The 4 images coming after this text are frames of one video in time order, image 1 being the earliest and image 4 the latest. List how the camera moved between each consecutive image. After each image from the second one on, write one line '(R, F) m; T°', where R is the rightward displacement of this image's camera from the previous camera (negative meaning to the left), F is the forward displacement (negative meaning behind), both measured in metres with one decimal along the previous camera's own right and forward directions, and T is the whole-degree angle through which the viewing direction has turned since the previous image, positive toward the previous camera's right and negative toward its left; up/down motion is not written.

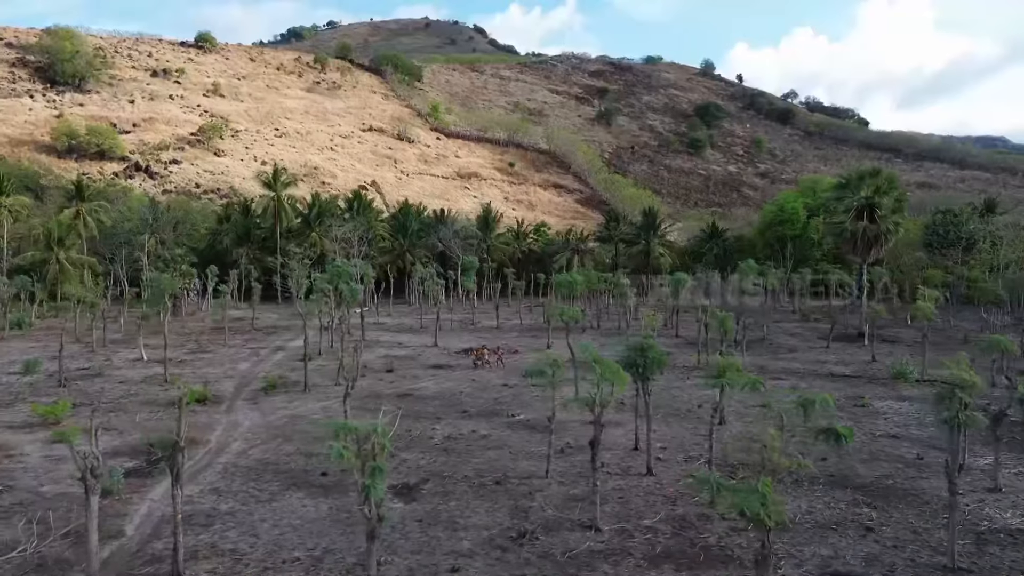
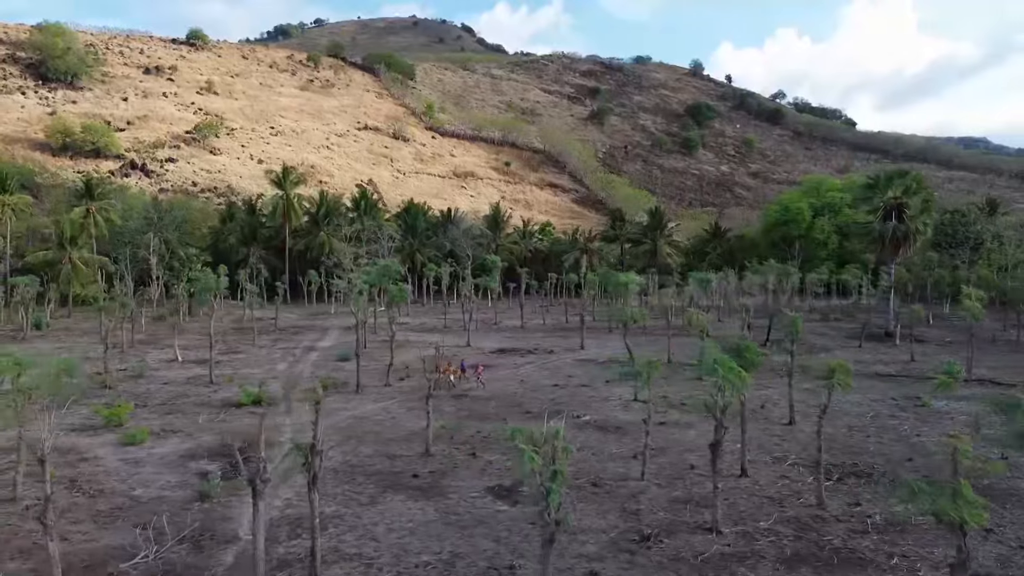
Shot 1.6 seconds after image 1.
(-2.1, +0.1) m; +1°
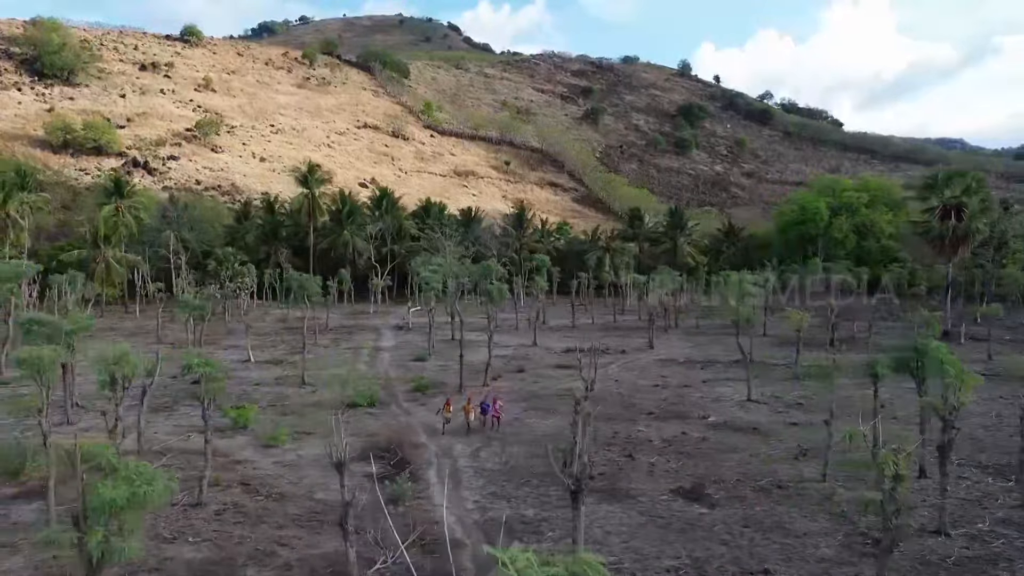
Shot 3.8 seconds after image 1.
(-3.7, +0.2) m; +1°
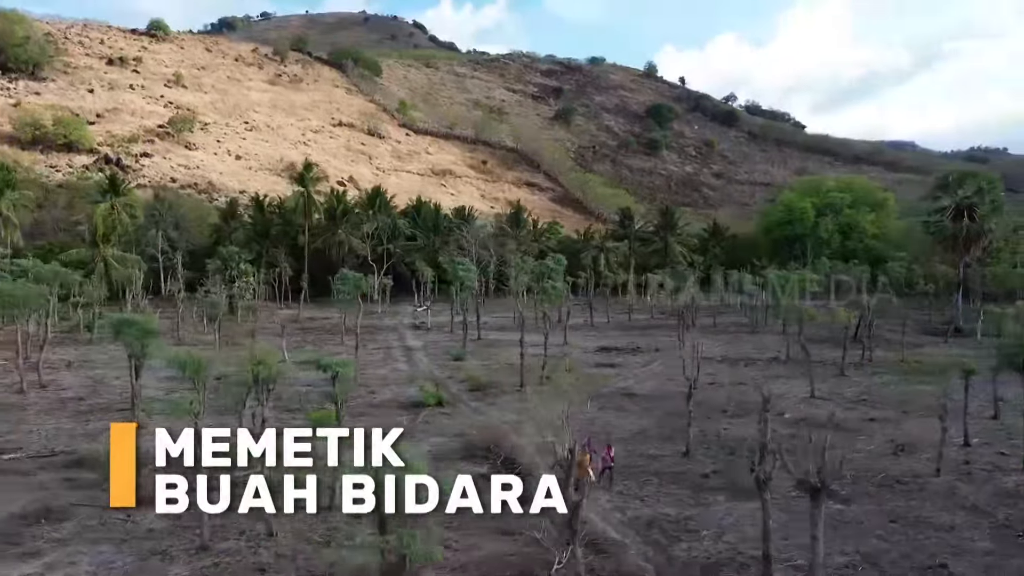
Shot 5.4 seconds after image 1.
(-3.0, +0.1) m; +3°
